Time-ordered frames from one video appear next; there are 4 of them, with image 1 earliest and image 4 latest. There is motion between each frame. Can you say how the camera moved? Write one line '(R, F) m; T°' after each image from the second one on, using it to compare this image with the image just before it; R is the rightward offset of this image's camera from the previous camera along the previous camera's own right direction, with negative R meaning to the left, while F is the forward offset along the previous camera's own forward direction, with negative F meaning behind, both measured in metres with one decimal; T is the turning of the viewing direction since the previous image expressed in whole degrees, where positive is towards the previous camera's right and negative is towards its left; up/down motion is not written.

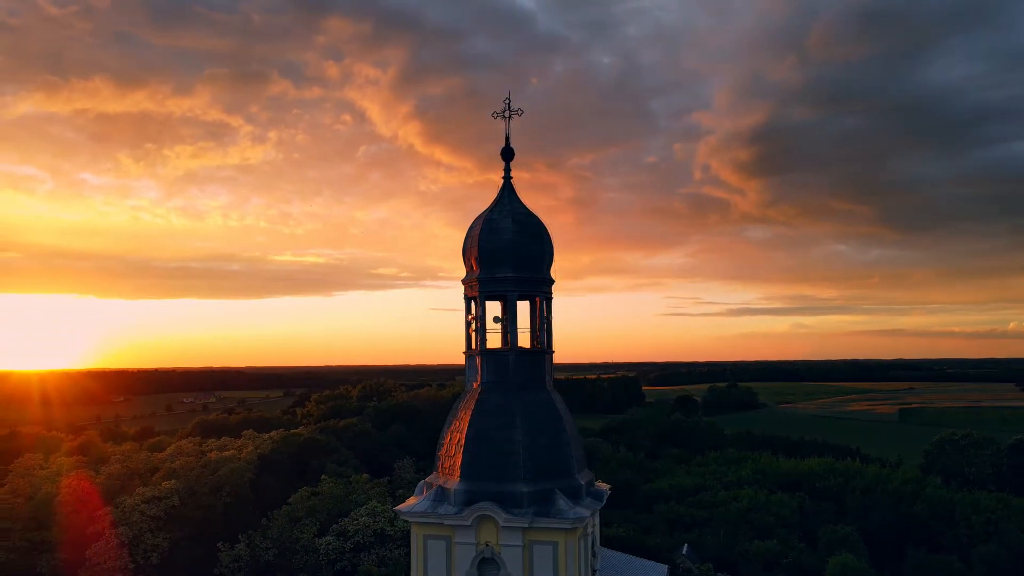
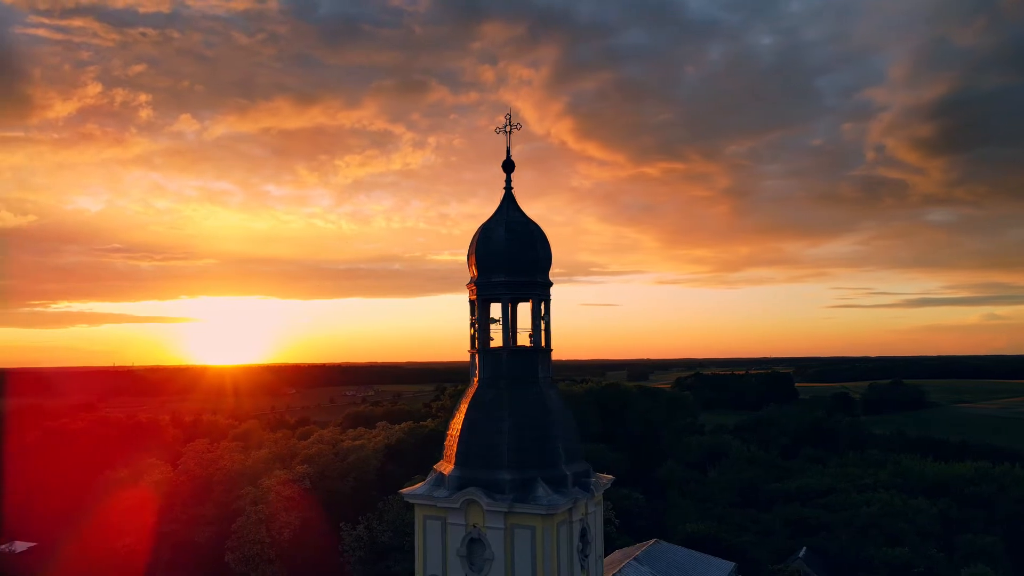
(+4.0, -1.0) m; -12°
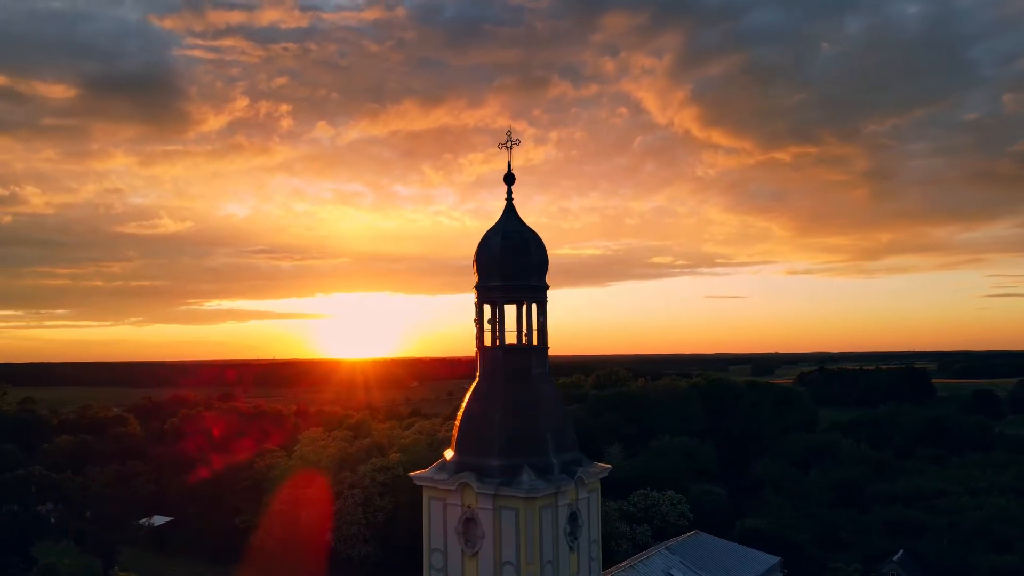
(+3.4, -1.4) m; -9°
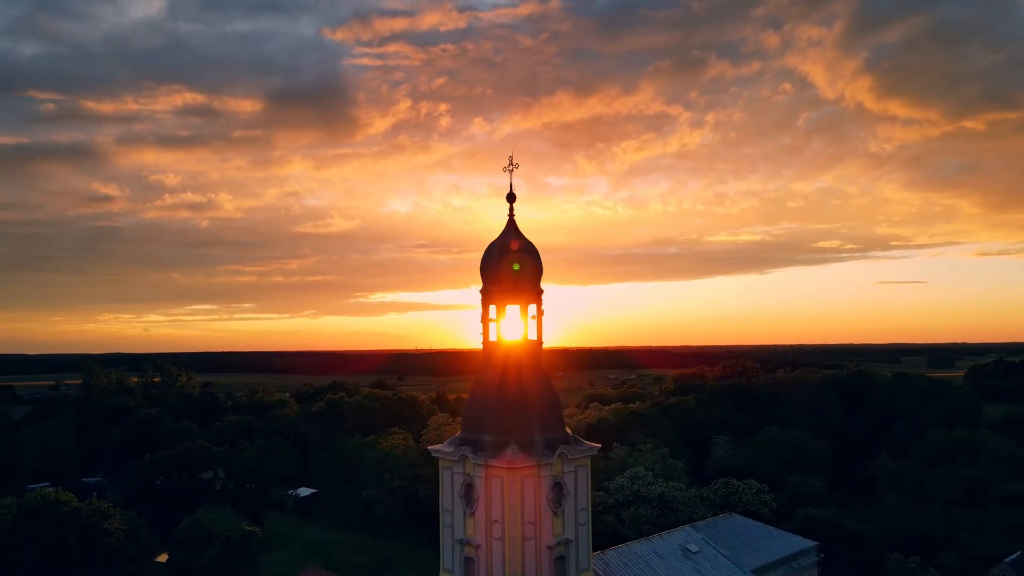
(+5.0, -2.9) m; -12°
